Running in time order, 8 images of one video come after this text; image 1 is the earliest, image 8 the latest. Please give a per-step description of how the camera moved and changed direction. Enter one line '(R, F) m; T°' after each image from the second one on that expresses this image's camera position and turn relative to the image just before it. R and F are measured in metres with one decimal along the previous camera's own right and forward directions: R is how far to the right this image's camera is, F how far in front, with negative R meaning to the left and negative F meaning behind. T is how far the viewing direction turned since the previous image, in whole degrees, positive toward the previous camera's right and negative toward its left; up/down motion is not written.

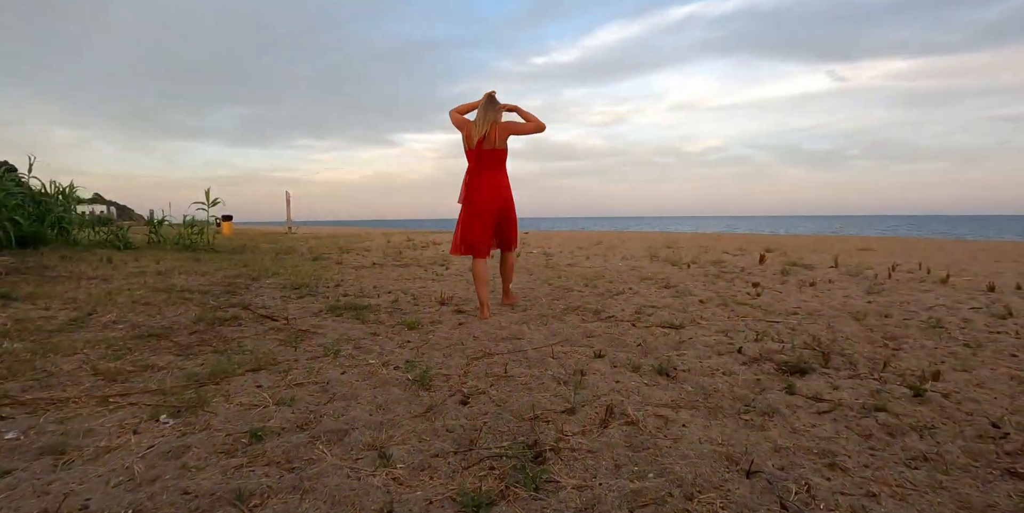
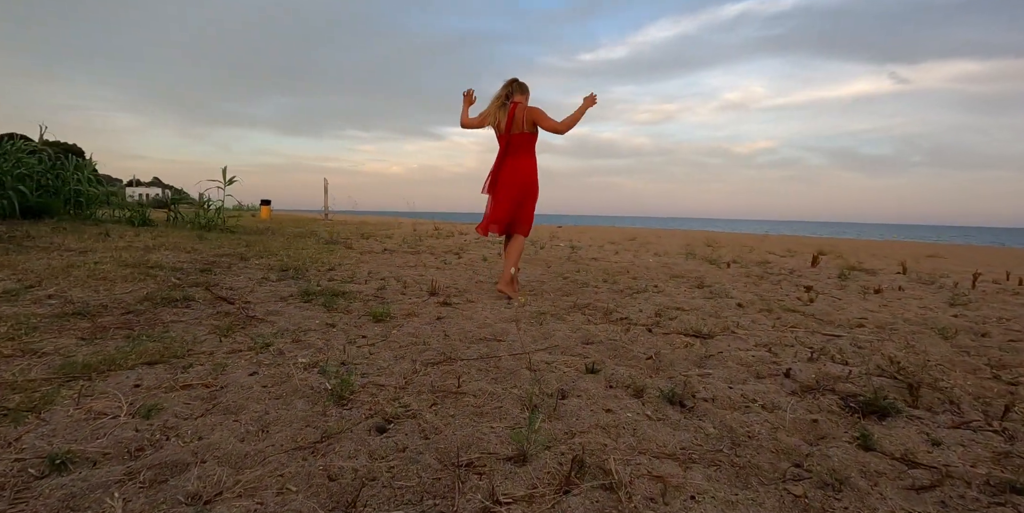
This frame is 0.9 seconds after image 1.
(+0.3, +0.7) m; -4°
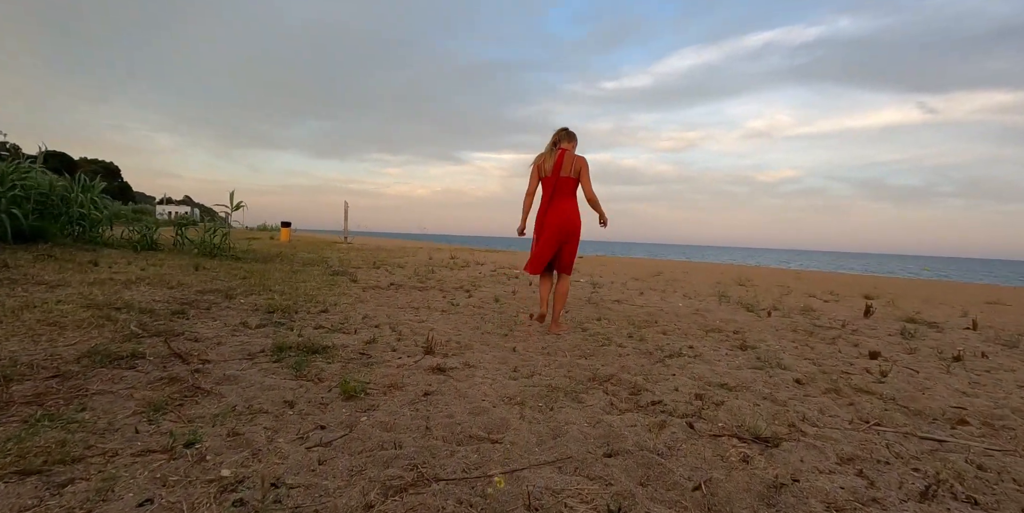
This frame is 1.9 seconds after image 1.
(+0.1, +0.6) m; -2°
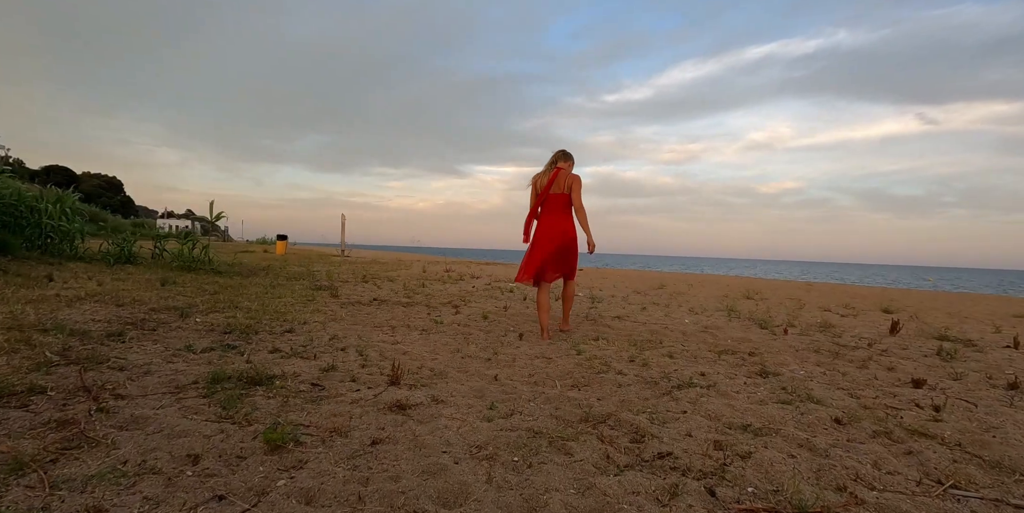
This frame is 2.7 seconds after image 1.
(+0.1, +0.5) m; 0°
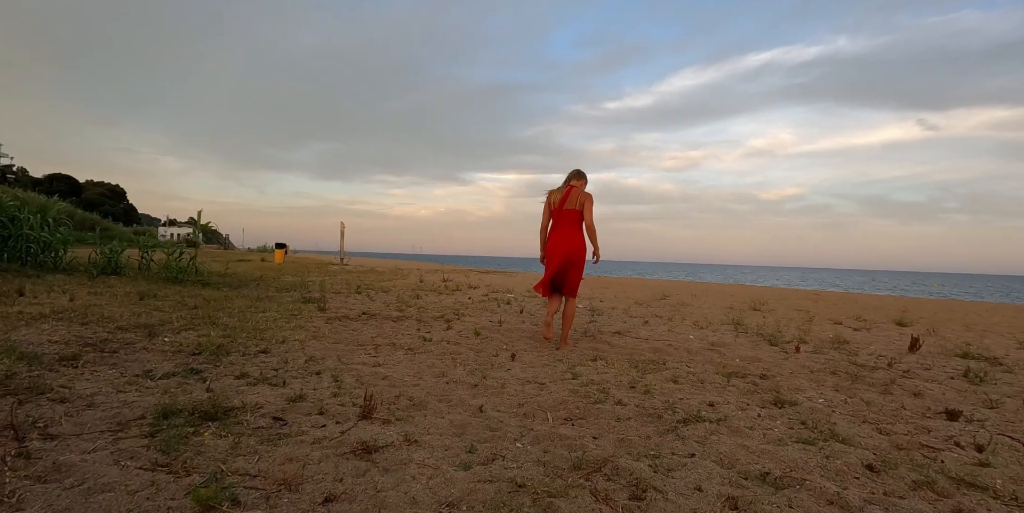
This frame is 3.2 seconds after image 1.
(+0.1, +0.3) m; 0°
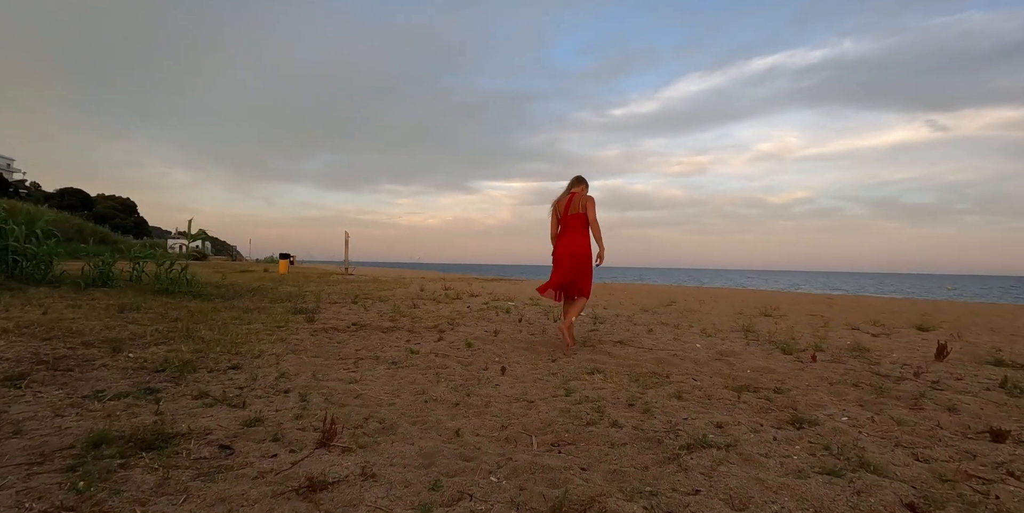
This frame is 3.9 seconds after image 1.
(+0.1, +0.3) m; -1°
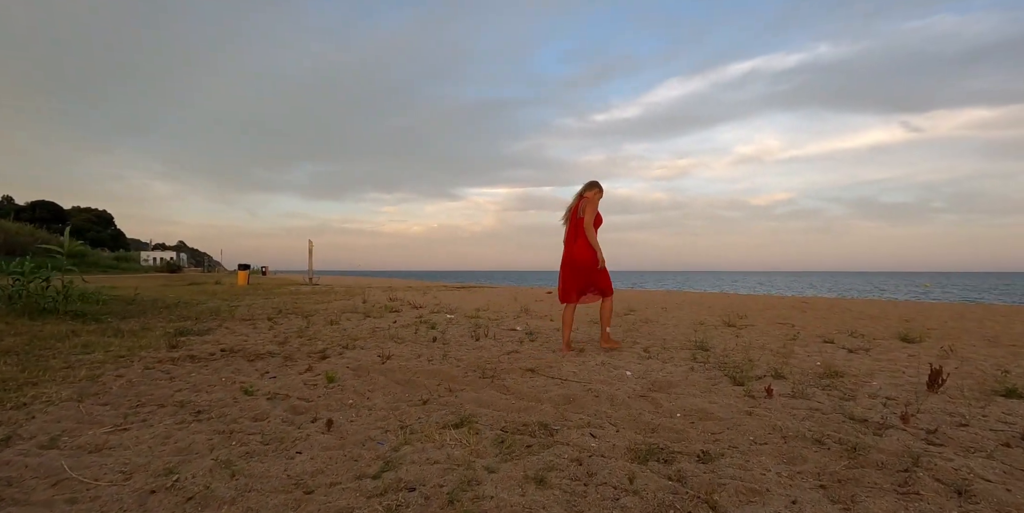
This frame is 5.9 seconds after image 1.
(+0.8, +1.1) m; +1°
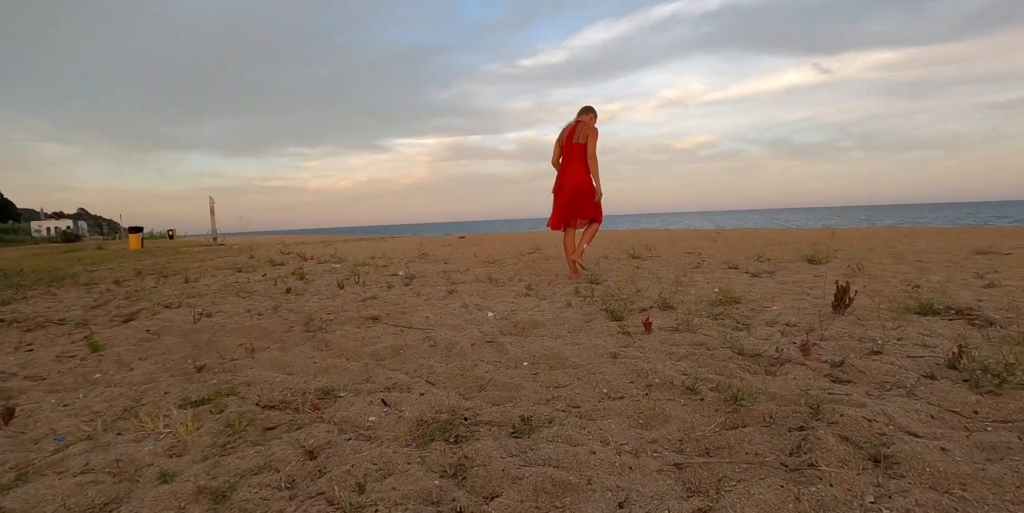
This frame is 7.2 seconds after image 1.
(+0.6, +0.8) m; +7°
